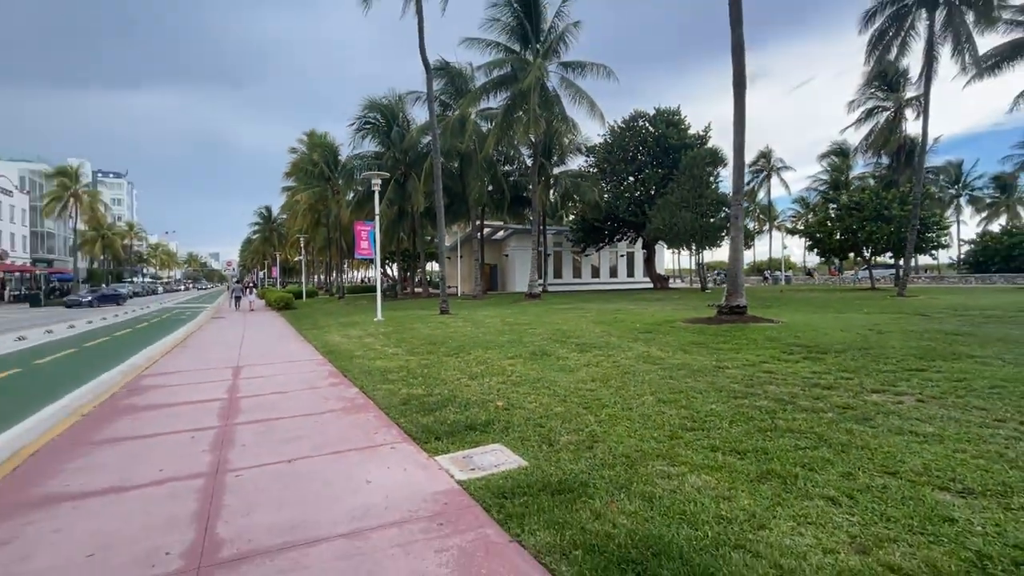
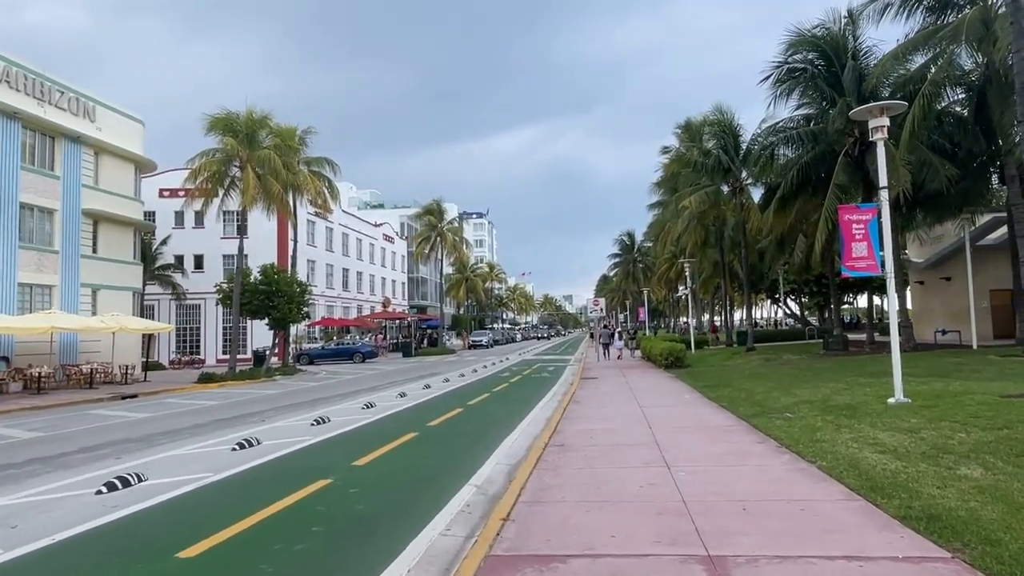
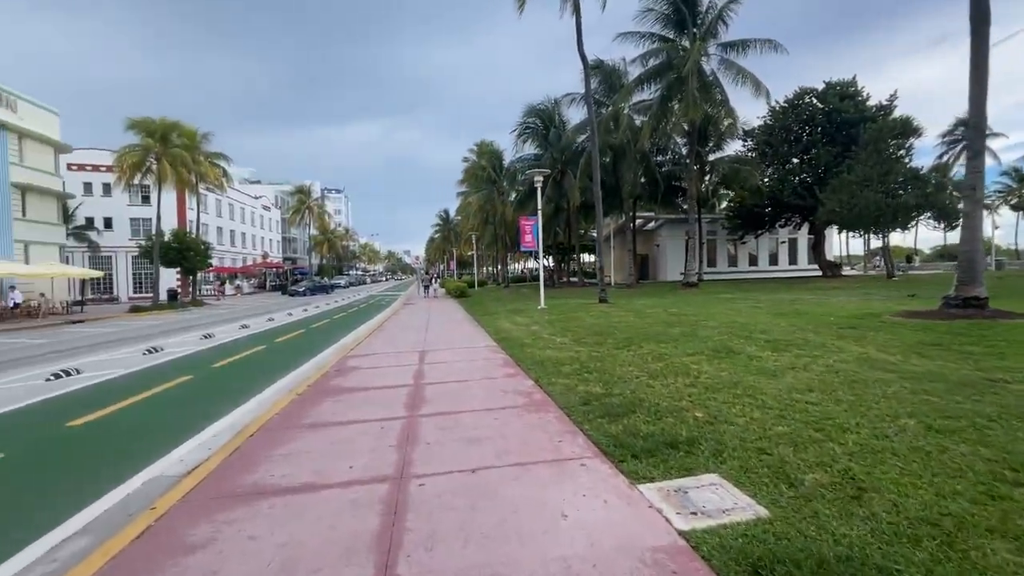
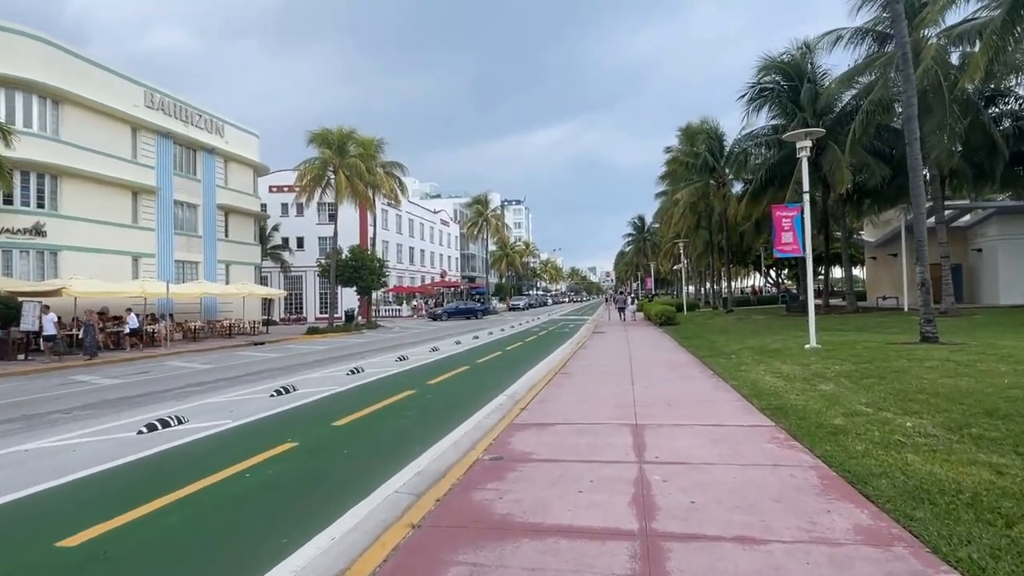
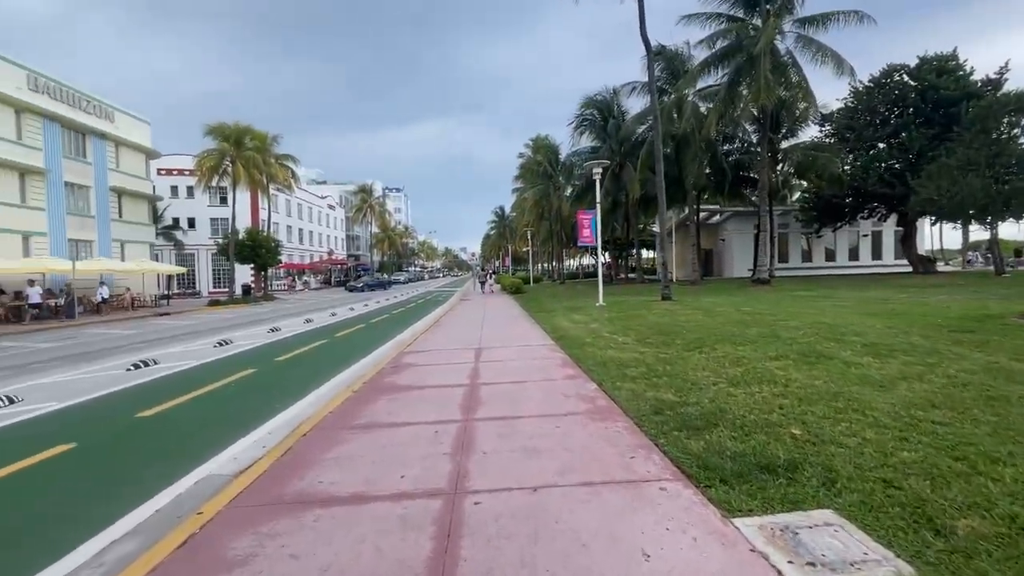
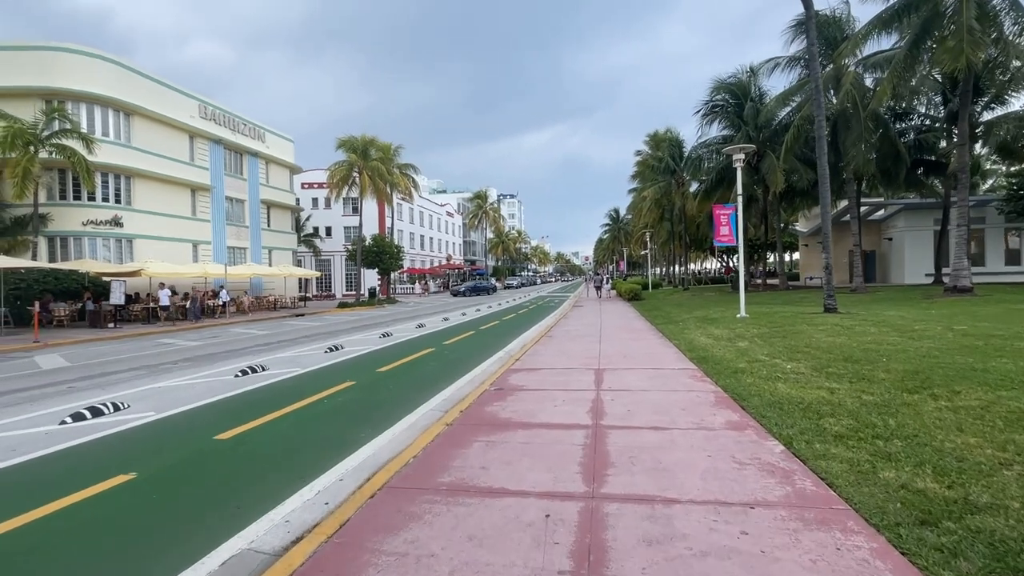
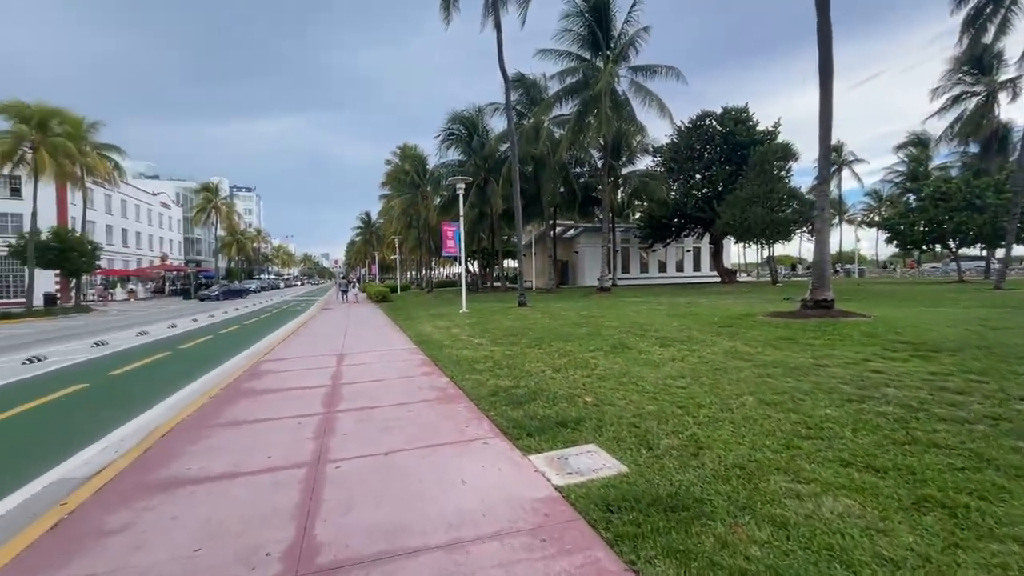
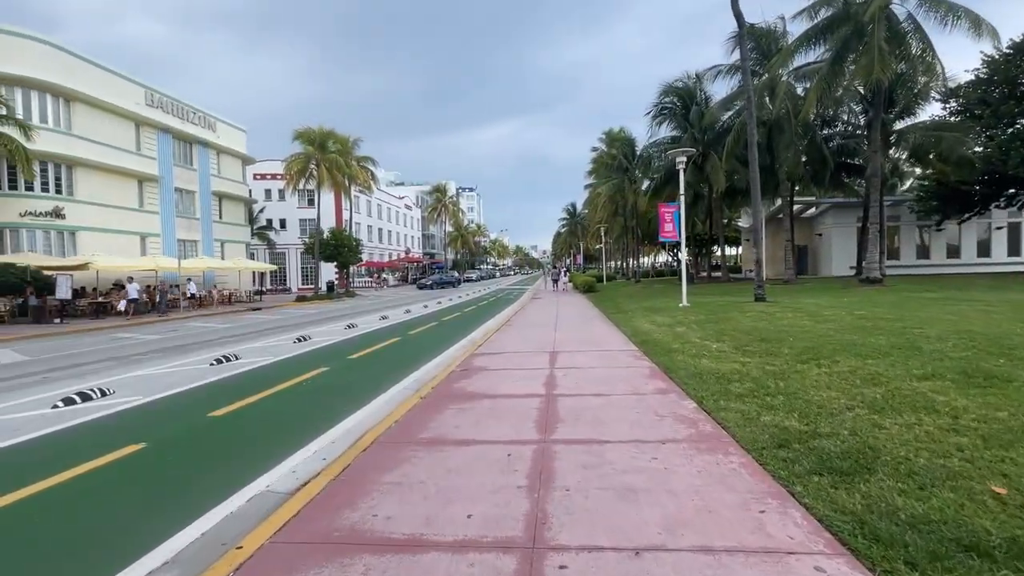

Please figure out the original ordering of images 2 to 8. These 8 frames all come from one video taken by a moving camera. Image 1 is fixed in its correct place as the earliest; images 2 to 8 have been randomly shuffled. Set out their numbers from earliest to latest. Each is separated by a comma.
7, 3, 5, 8, 6, 4, 2
